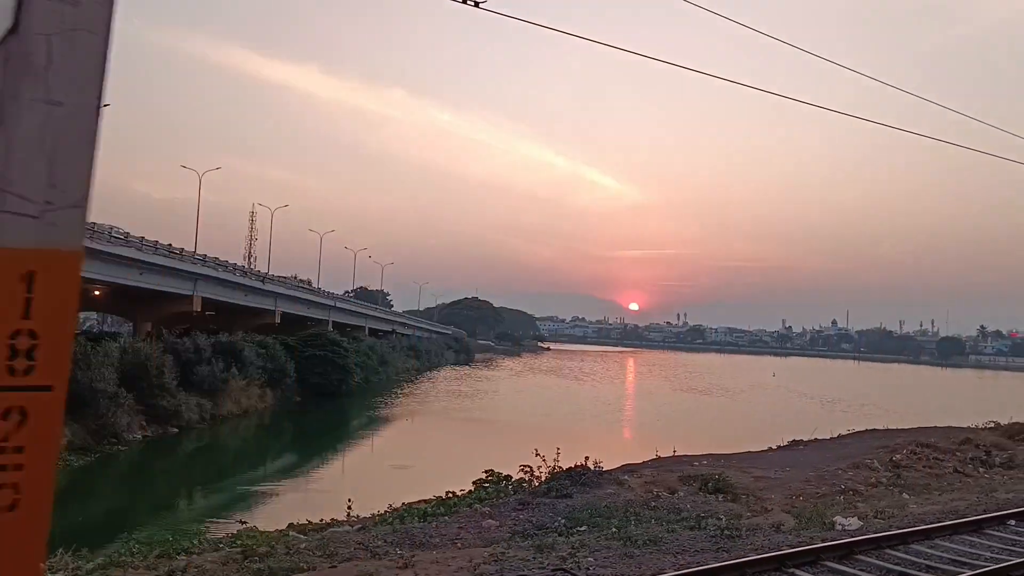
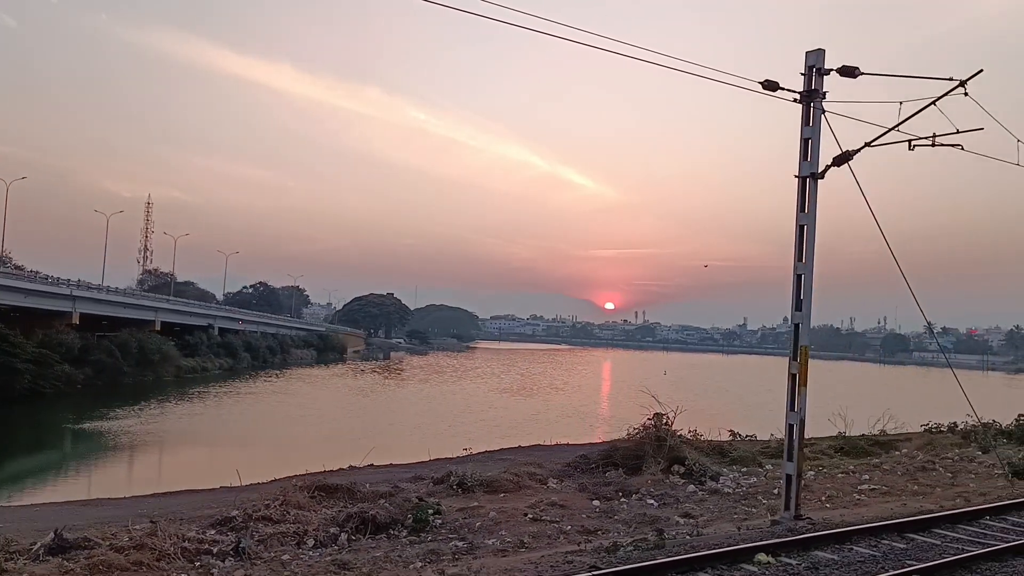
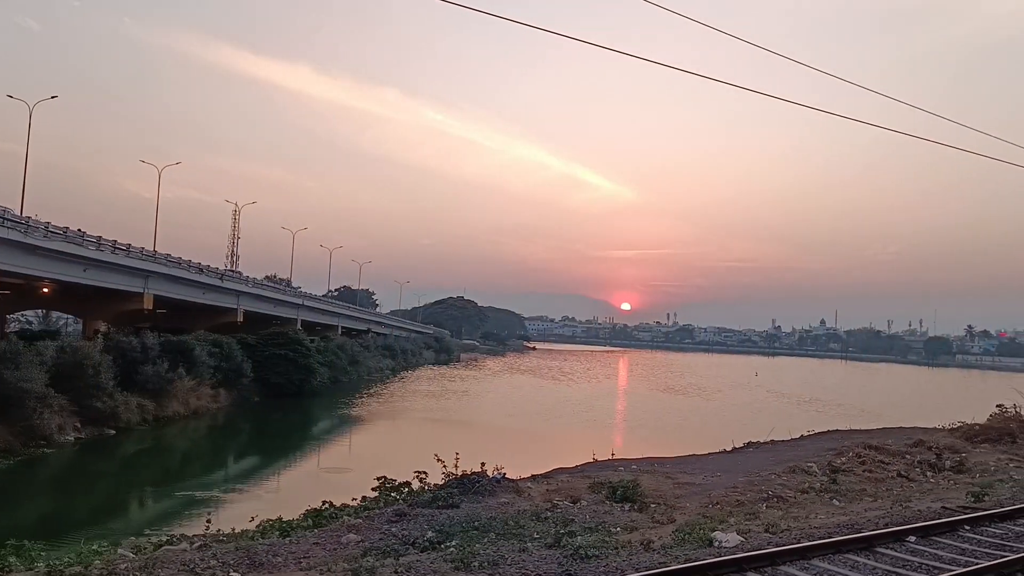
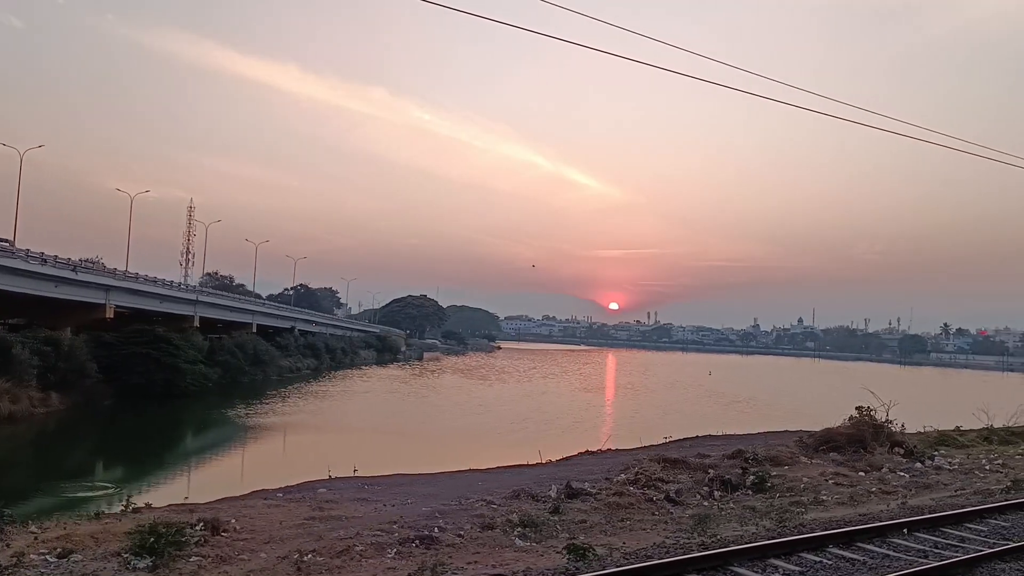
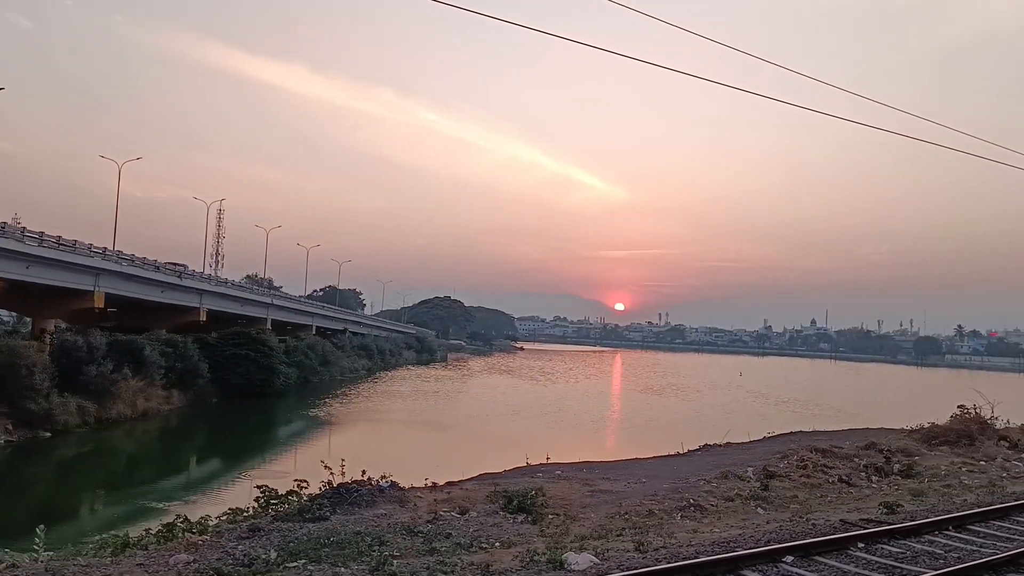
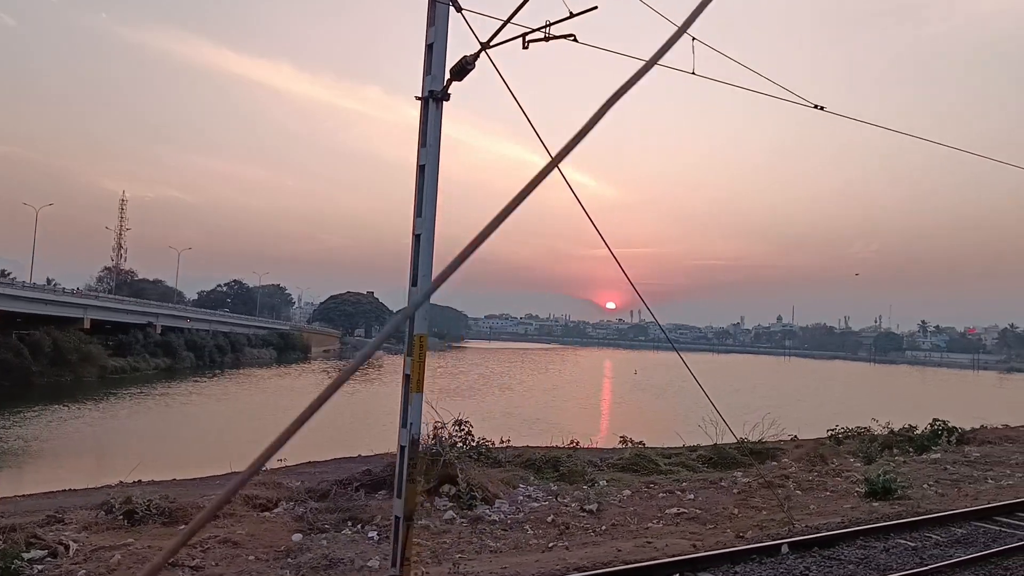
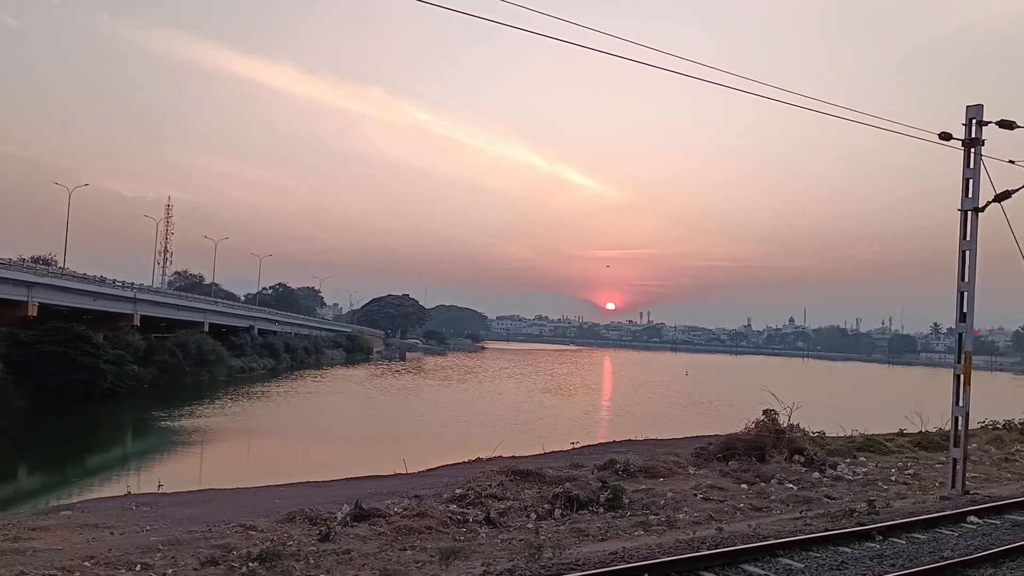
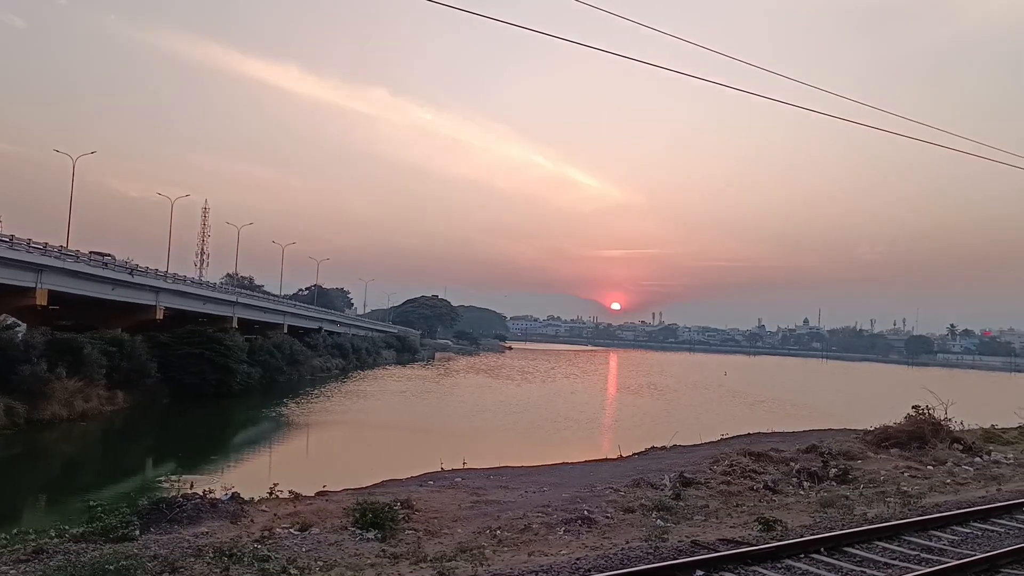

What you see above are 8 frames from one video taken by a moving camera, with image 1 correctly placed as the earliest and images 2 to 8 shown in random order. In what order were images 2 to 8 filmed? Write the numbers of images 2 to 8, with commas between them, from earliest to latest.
3, 5, 8, 4, 7, 2, 6
